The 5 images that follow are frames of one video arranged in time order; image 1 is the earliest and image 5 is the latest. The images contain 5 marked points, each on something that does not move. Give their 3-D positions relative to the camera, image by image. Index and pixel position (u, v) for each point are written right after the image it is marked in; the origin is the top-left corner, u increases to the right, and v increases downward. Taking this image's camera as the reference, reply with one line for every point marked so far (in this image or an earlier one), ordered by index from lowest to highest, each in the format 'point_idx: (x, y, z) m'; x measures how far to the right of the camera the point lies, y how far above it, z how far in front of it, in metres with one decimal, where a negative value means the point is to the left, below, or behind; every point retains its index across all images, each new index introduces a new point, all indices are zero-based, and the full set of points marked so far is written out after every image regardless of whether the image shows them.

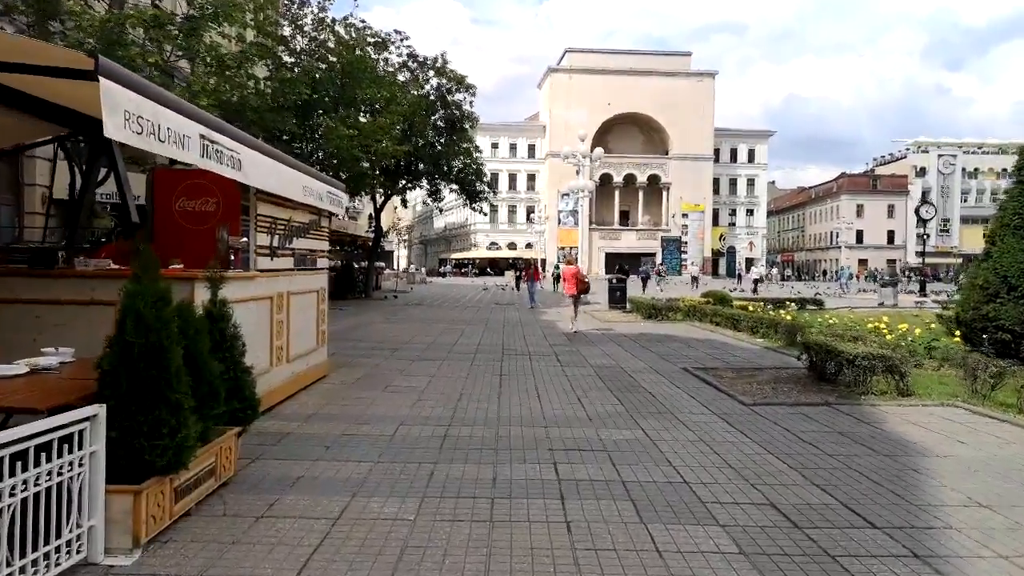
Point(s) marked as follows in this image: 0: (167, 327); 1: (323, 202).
0: (-1.6, -0.2, +4.0) m
1: (-2.0, +0.9, +8.8) m
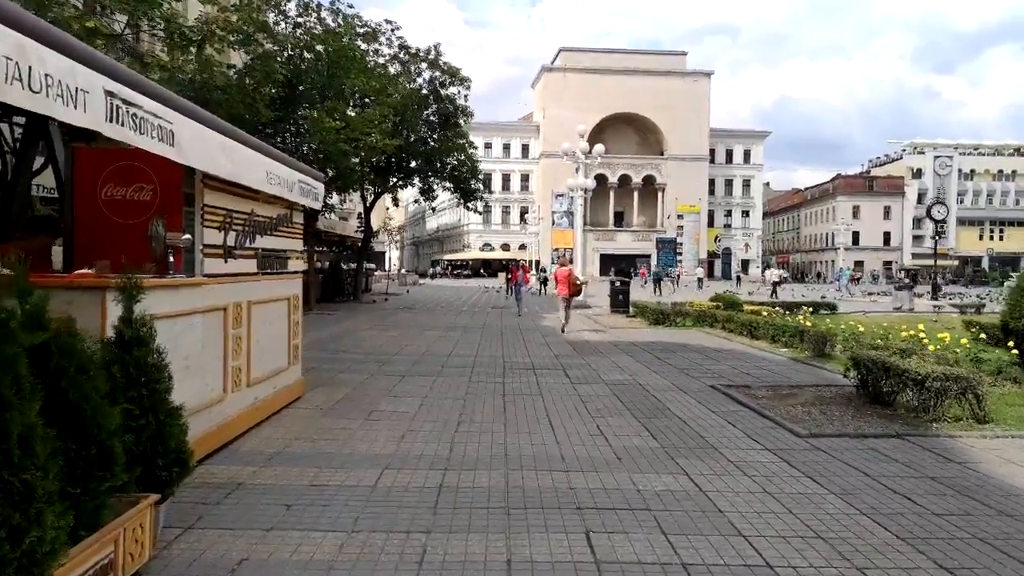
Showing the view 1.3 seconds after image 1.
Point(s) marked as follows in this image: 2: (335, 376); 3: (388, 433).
0: (-1.5, -0.2, +2.5) m
1: (-1.9, +0.8, +7.4) m
2: (-2.1, -1.1, +10.1) m
3: (-1.0, -1.2, +6.8) m
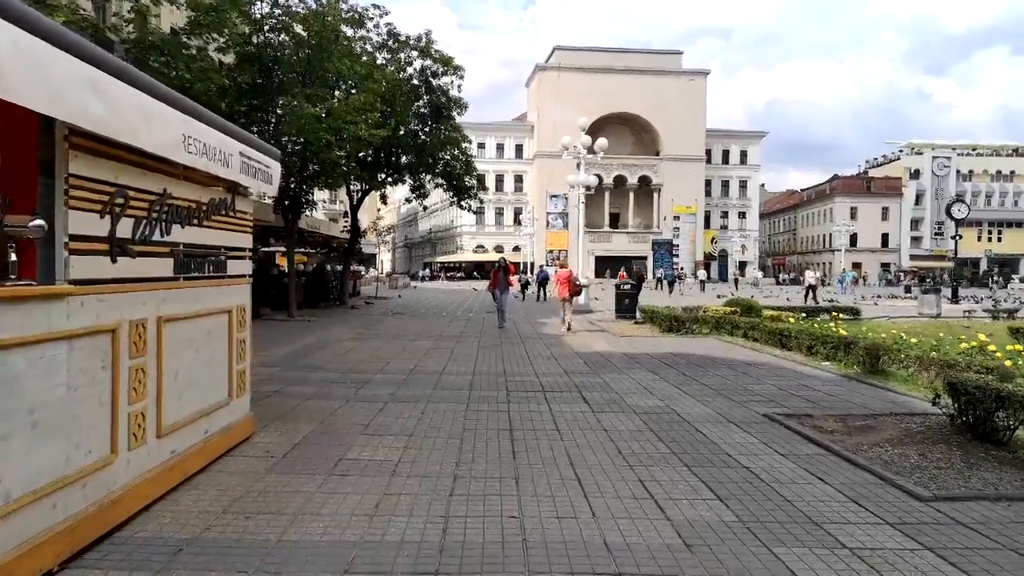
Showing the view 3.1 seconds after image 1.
0: (-1.4, -0.3, +0.6) m
1: (-1.8, +0.8, +5.4) m
2: (-2.1, -1.1, +8.2) m
3: (-0.9, -1.2, +4.9) m
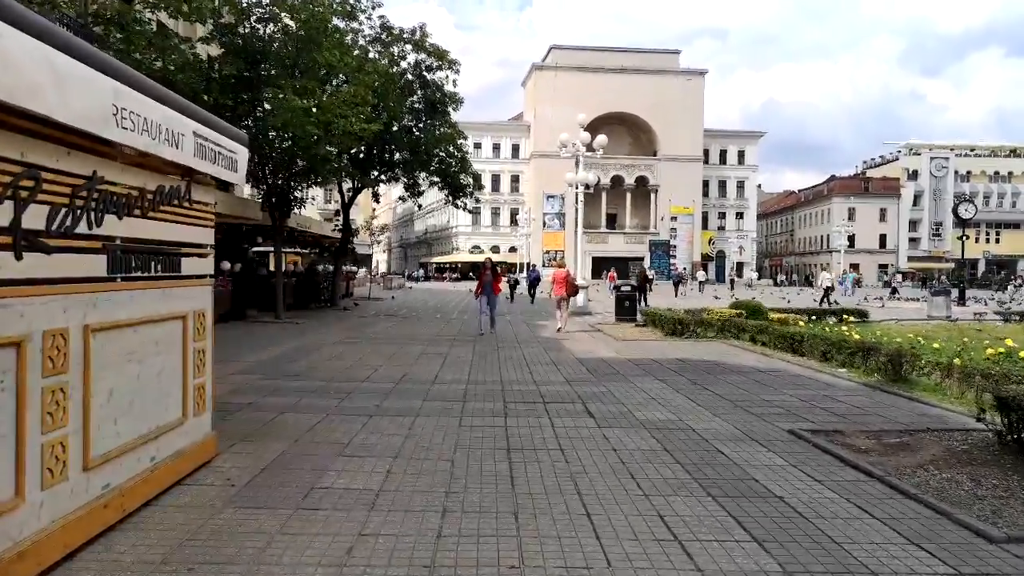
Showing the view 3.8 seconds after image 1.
0: (-1.4, -0.3, -0.2) m
1: (-1.8, +0.8, +4.6) m
2: (-2.1, -1.1, +7.4) m
3: (-0.9, -1.2, +4.1) m
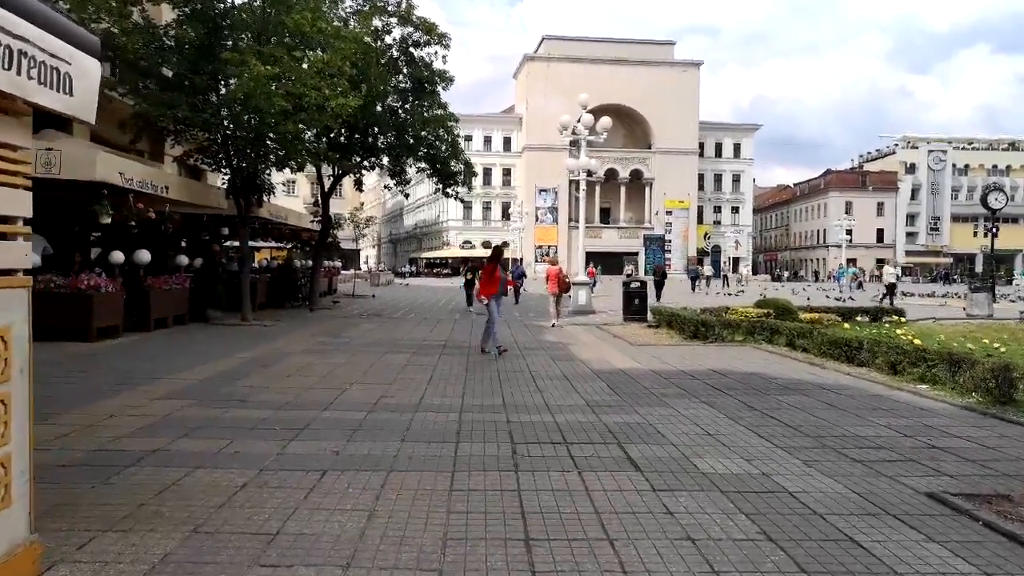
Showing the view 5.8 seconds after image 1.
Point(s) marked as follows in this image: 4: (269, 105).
0: (-1.2, -0.3, -2.5) m
1: (-1.7, +0.8, +2.3) m
2: (-2.0, -1.2, +5.1) m
3: (-0.8, -1.3, +1.8) m
4: (-4.5, +3.4, +15.7) m
